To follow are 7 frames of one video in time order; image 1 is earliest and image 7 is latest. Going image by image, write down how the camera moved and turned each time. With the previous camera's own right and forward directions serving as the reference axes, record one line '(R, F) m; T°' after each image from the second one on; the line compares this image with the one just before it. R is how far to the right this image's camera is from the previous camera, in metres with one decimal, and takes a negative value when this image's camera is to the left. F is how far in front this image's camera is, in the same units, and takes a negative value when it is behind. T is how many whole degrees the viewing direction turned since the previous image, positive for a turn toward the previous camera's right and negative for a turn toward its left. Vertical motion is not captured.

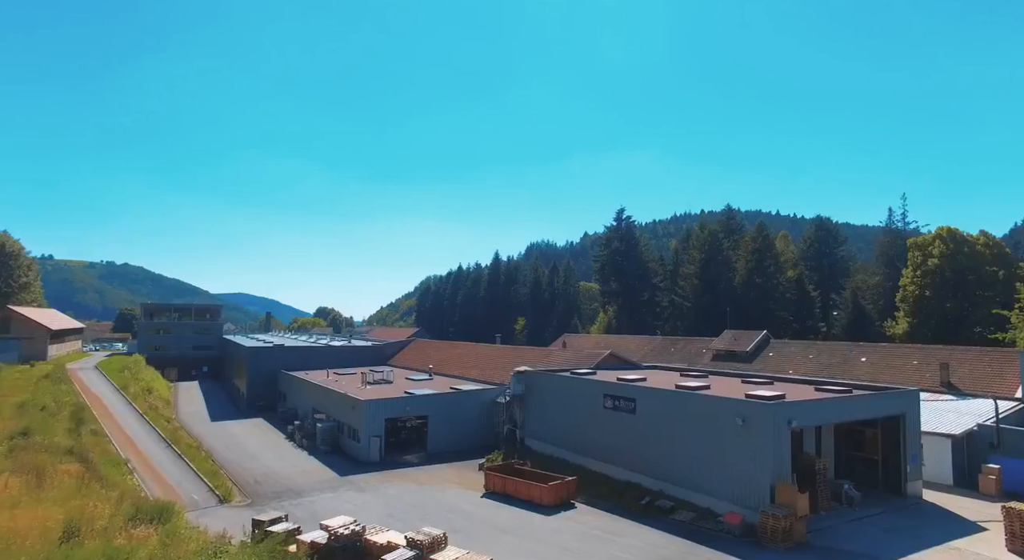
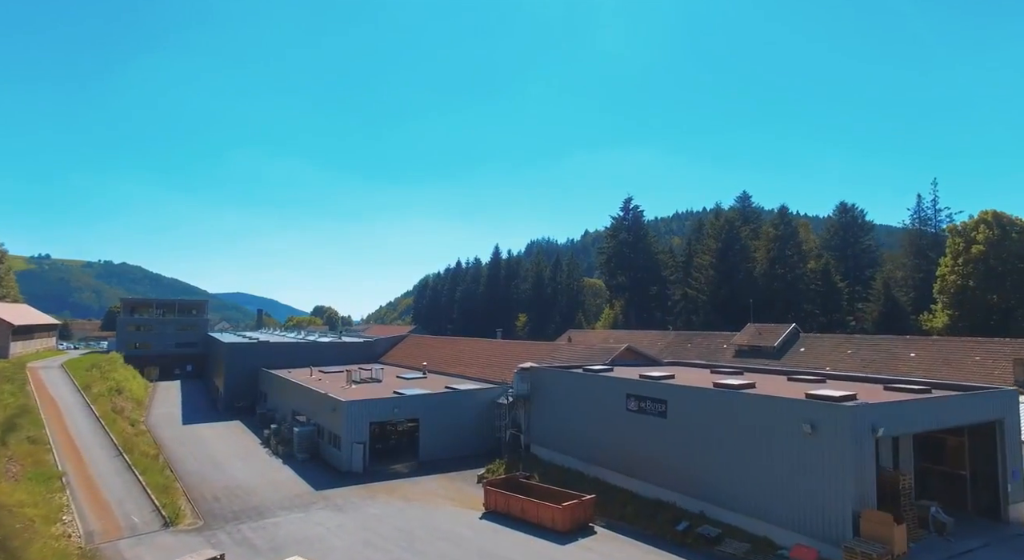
(-0.2, +3.9) m; 0°
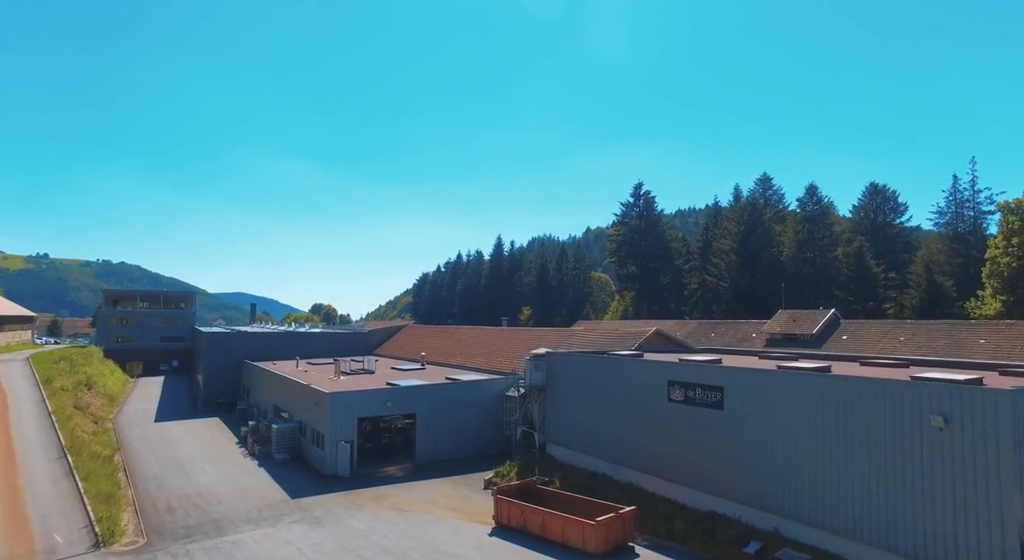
(-0.4, +3.8) m; 0°
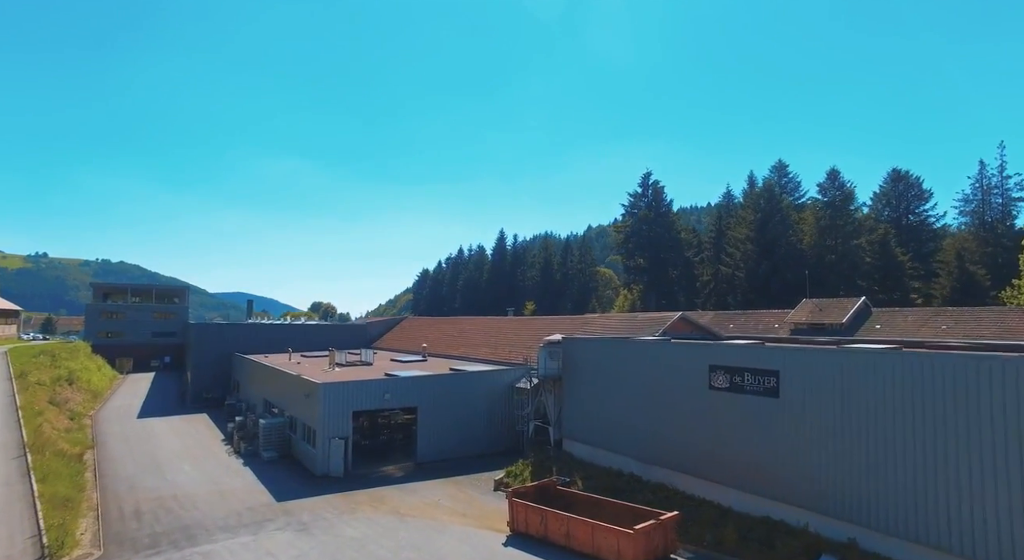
(-0.4, +2.3) m; 0°
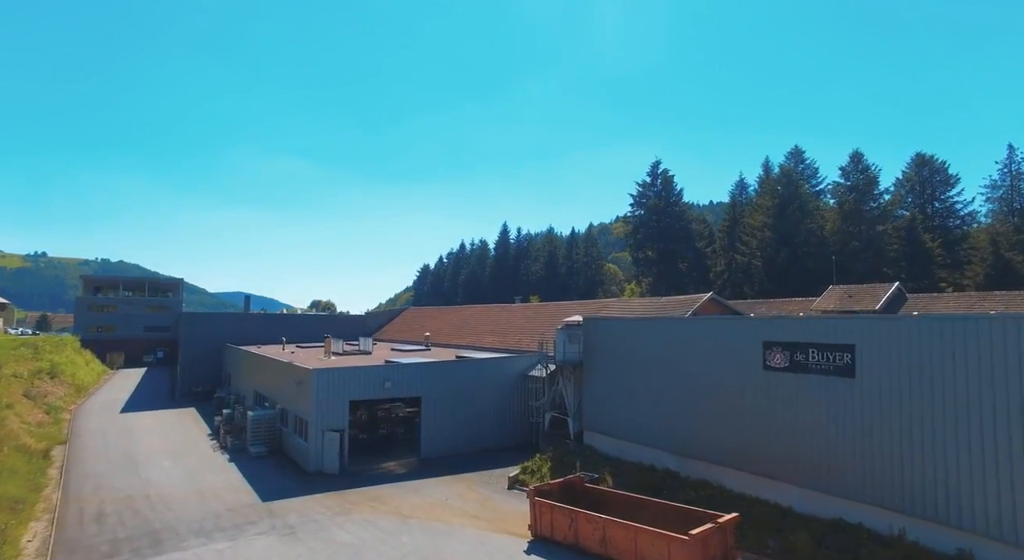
(-0.4, +2.1) m; 0°
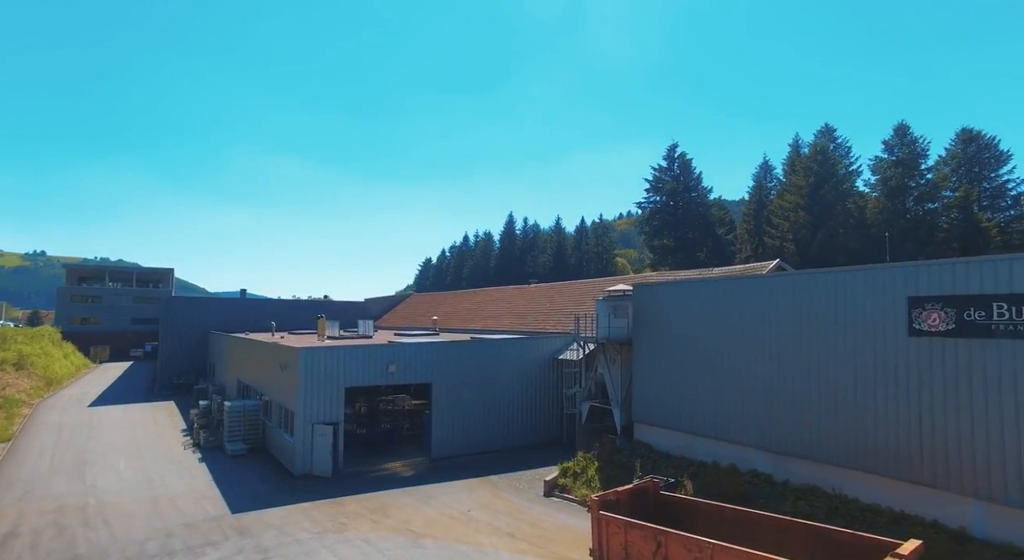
(-0.8, +3.4) m; 0°
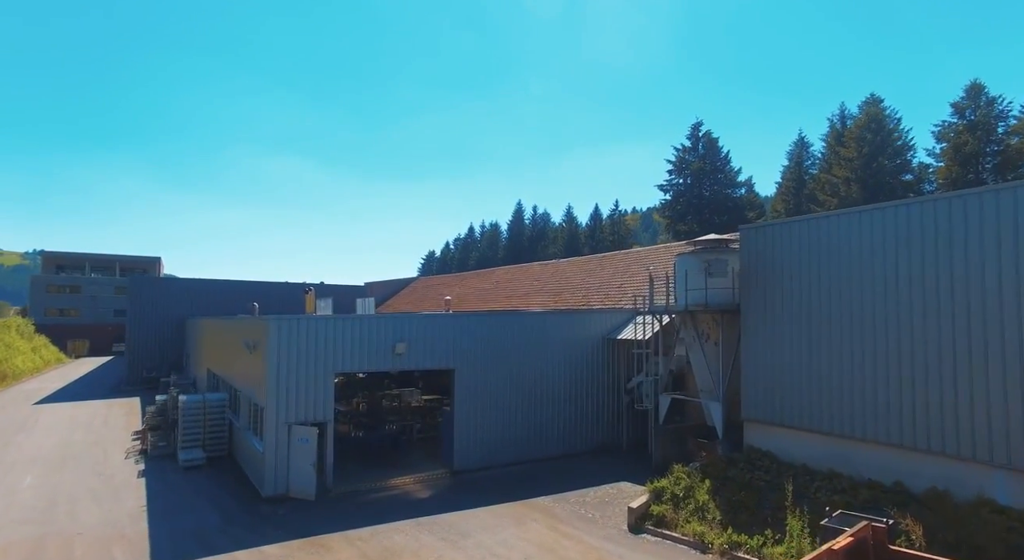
(-1.0, +4.3) m; 0°
